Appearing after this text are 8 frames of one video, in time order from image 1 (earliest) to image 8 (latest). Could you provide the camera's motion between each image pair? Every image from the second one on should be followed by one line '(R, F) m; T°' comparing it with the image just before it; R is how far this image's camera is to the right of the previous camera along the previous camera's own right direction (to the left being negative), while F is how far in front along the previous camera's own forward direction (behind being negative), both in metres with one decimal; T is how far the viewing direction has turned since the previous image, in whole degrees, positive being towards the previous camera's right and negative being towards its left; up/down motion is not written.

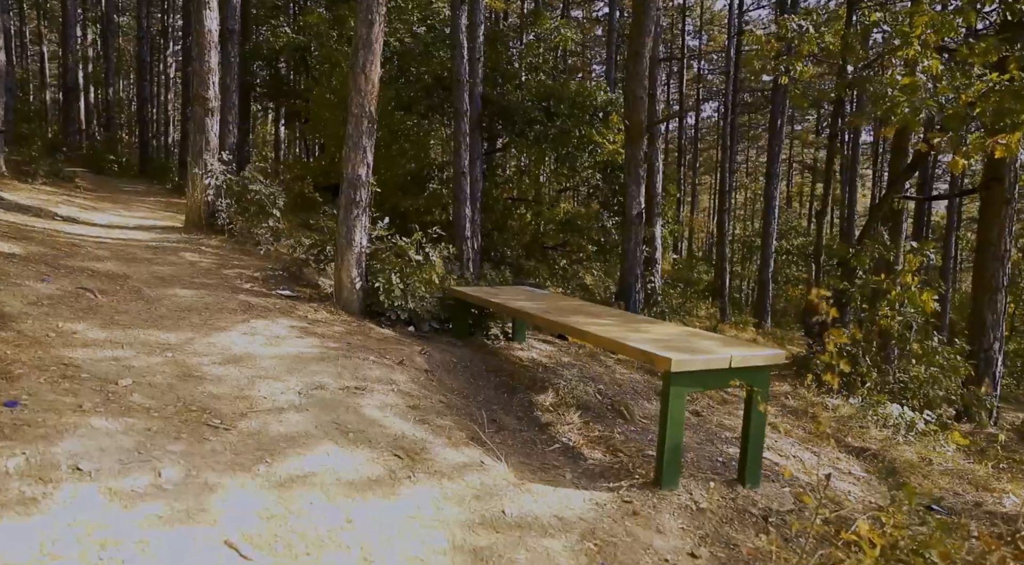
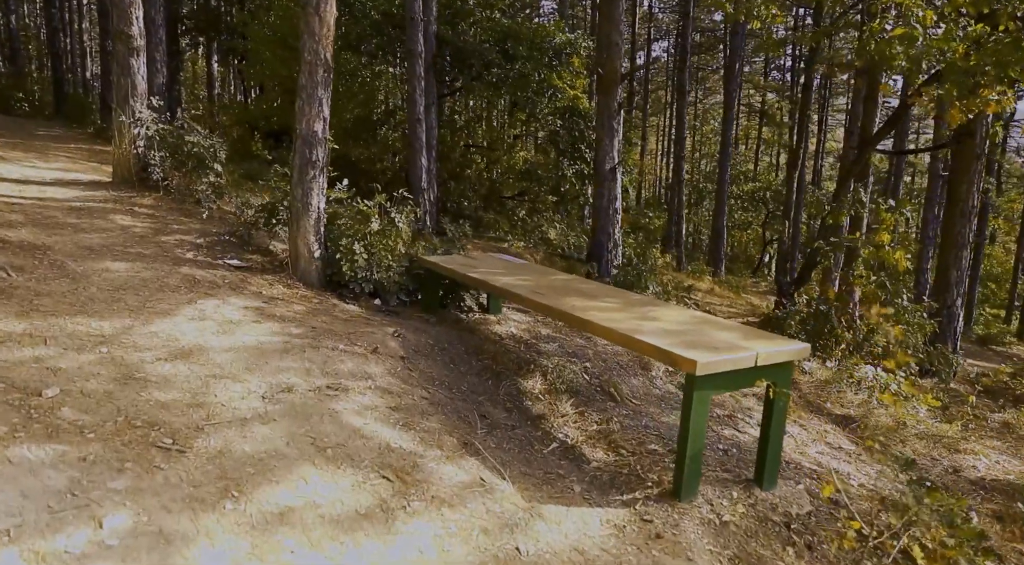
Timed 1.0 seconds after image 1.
(-0.2, +0.5) m; +5°
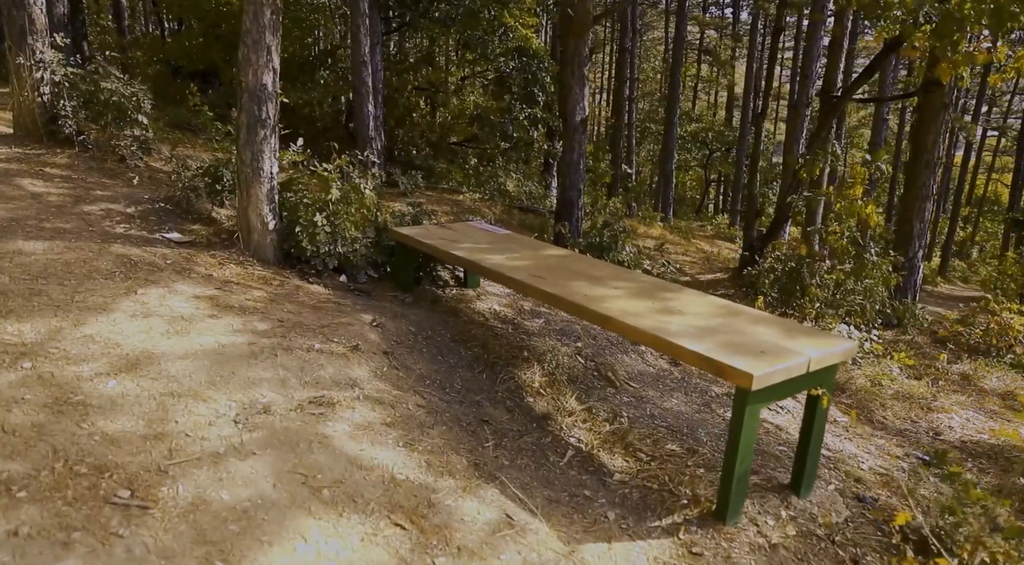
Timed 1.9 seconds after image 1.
(-0.3, +0.5) m; +5°
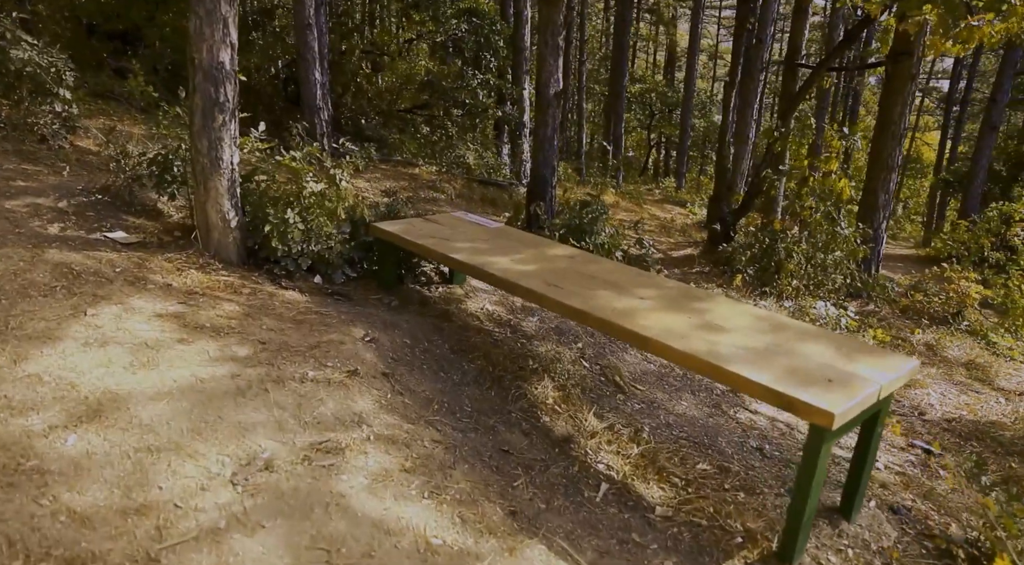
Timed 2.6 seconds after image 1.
(-0.4, +0.4) m; +5°
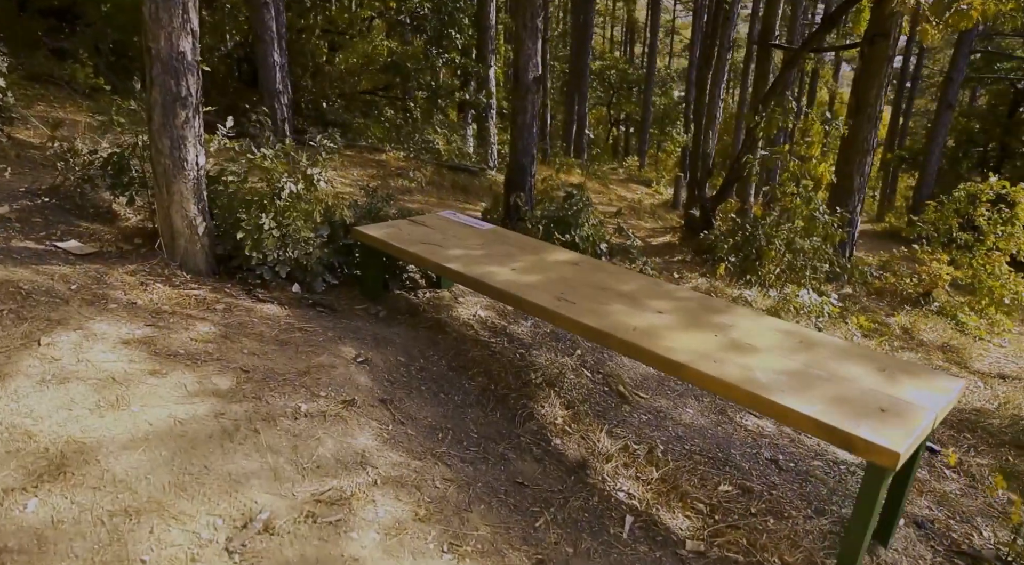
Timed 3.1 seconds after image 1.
(-0.2, +0.3) m; +4°
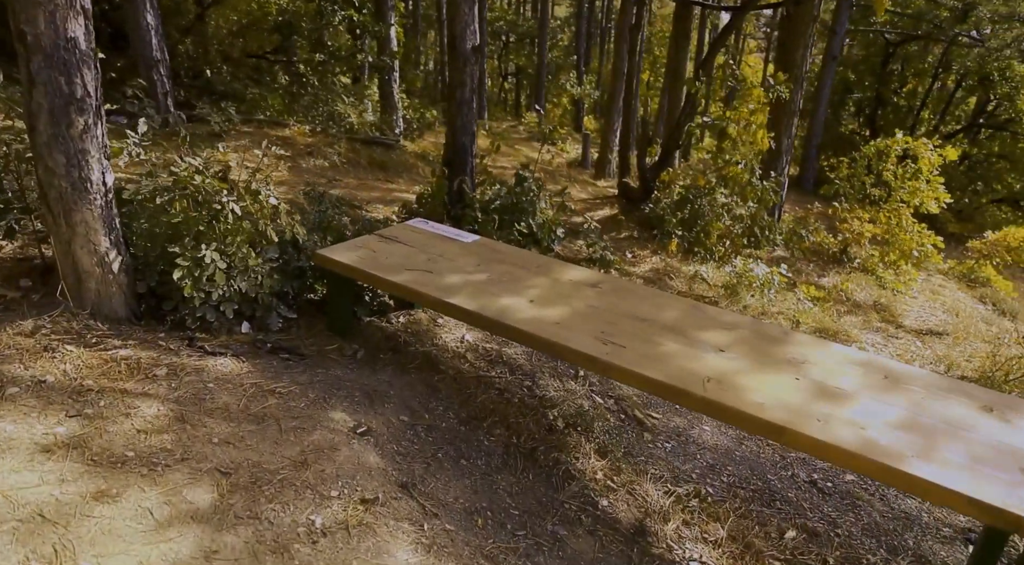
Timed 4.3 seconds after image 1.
(-0.5, +0.6) m; +9°
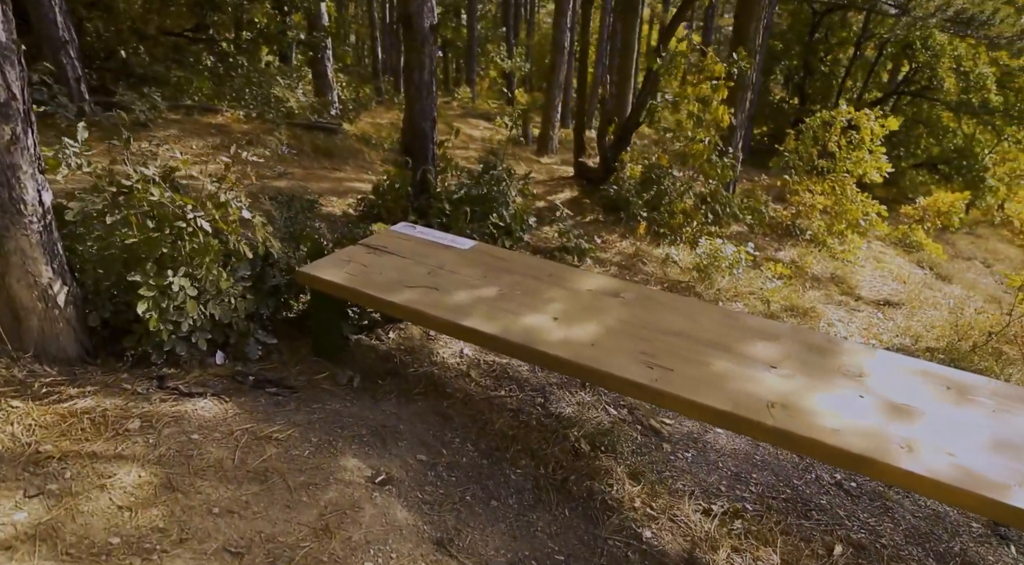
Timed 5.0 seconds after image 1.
(-0.3, +0.3) m; +6°
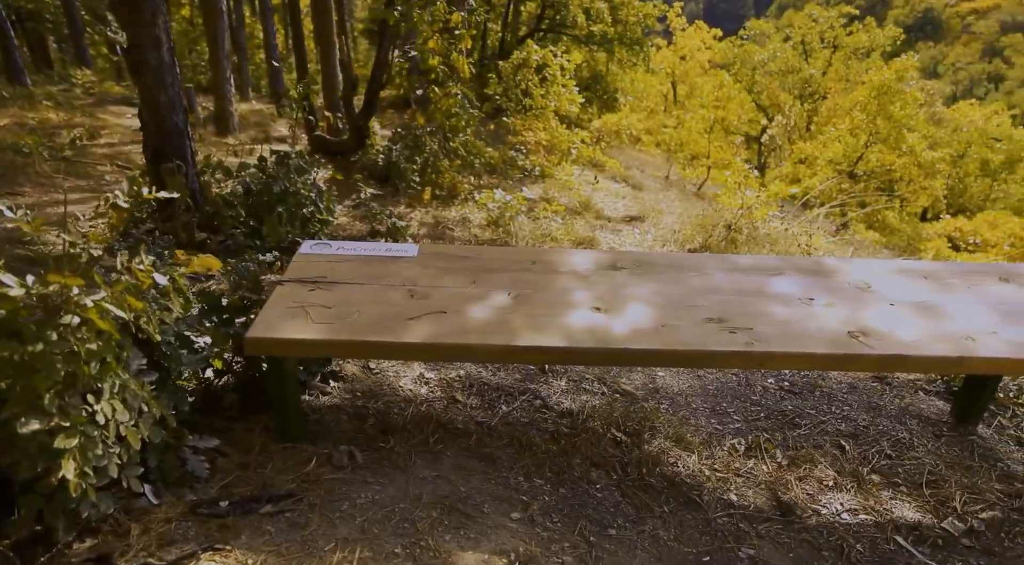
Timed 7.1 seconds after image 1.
(-1.0, +0.7) m; +26°
